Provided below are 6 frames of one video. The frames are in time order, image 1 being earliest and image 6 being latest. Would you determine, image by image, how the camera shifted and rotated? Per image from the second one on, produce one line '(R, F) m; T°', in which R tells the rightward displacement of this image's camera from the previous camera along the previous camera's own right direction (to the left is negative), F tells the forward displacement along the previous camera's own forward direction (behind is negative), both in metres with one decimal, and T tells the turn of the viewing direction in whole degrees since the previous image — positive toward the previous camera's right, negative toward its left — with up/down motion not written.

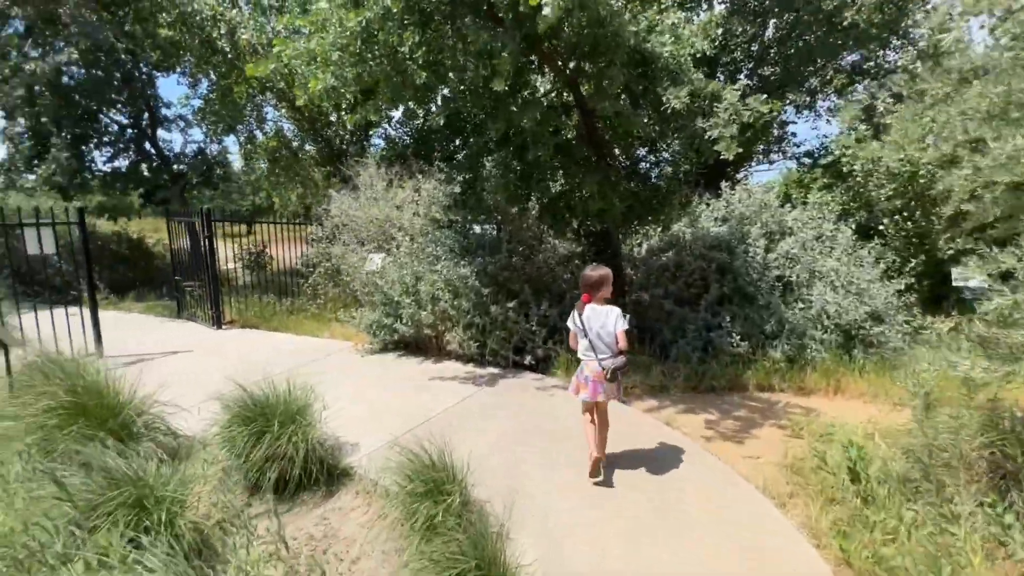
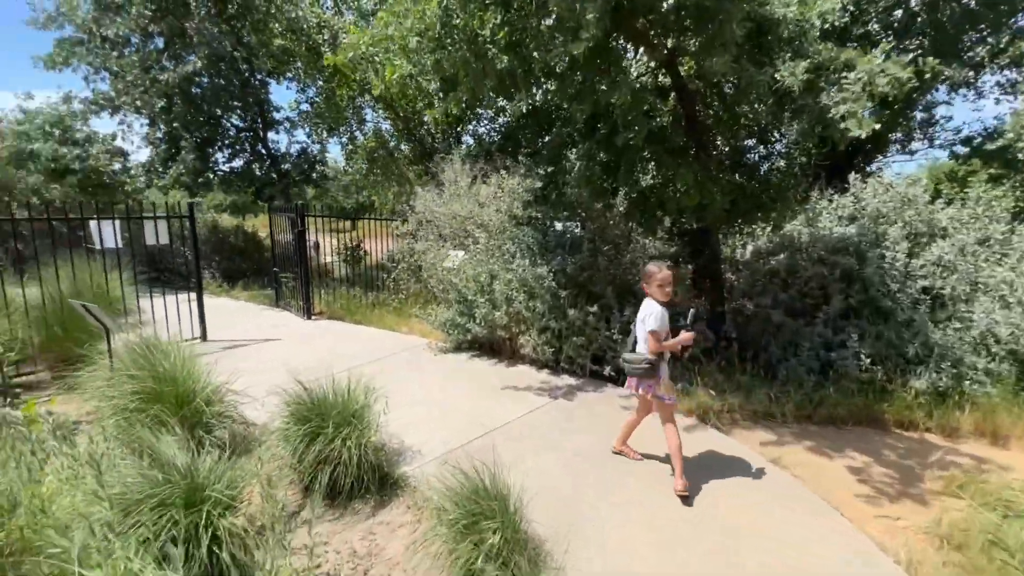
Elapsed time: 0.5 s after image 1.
(+0.1, +0.4) m; -11°
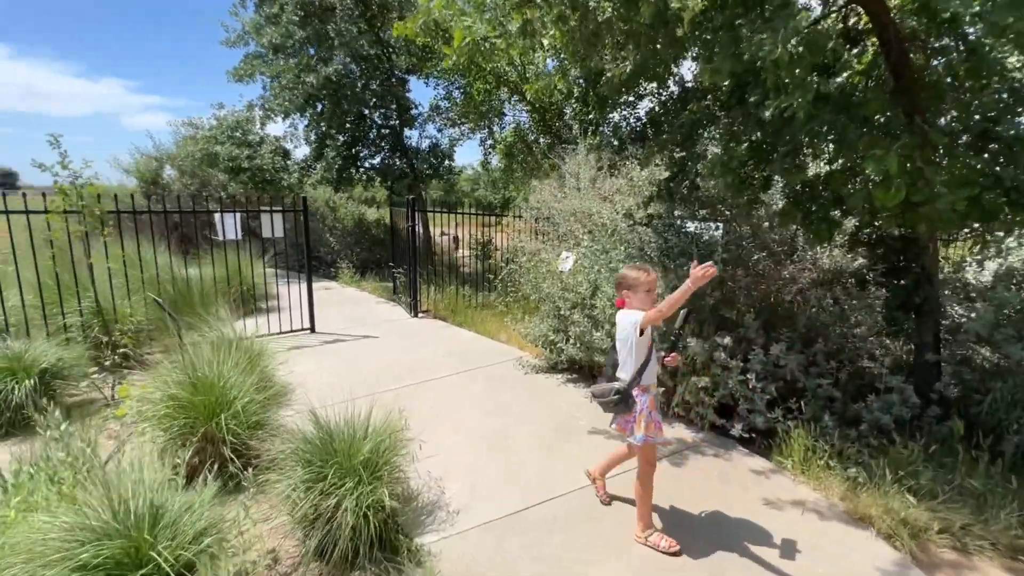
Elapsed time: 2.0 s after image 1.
(+0.4, +1.0) m; -18°
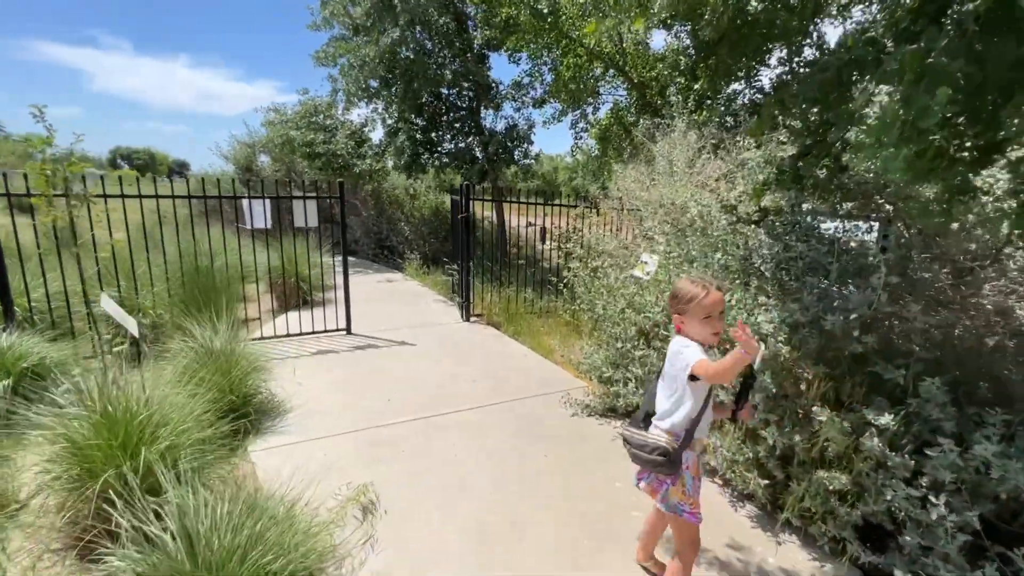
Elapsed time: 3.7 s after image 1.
(+0.4, +1.3) m; -12°
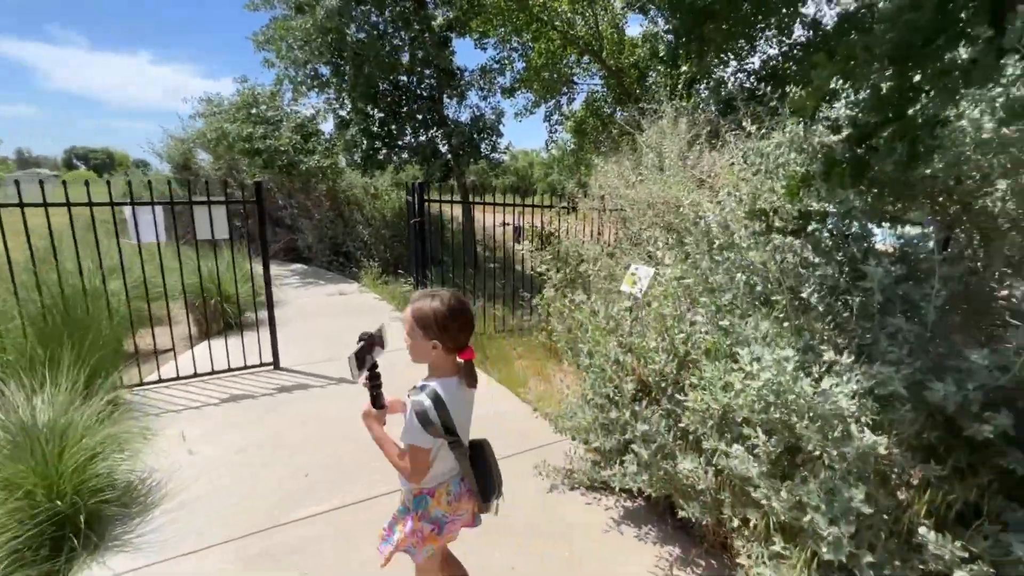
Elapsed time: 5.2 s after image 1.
(+0.2, +1.0) m; +3°
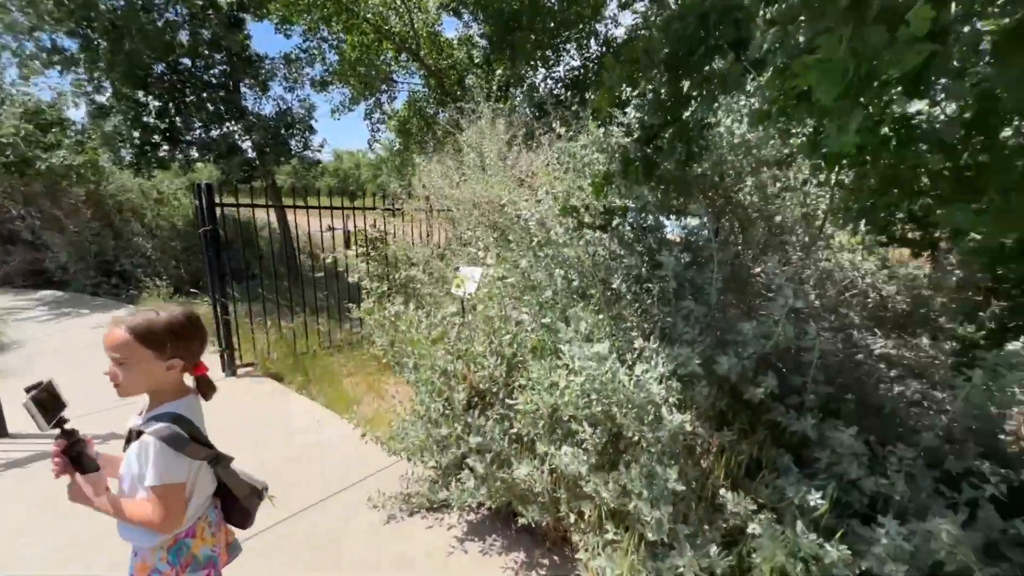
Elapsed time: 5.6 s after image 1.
(+0.1, +0.2) m; +19°
